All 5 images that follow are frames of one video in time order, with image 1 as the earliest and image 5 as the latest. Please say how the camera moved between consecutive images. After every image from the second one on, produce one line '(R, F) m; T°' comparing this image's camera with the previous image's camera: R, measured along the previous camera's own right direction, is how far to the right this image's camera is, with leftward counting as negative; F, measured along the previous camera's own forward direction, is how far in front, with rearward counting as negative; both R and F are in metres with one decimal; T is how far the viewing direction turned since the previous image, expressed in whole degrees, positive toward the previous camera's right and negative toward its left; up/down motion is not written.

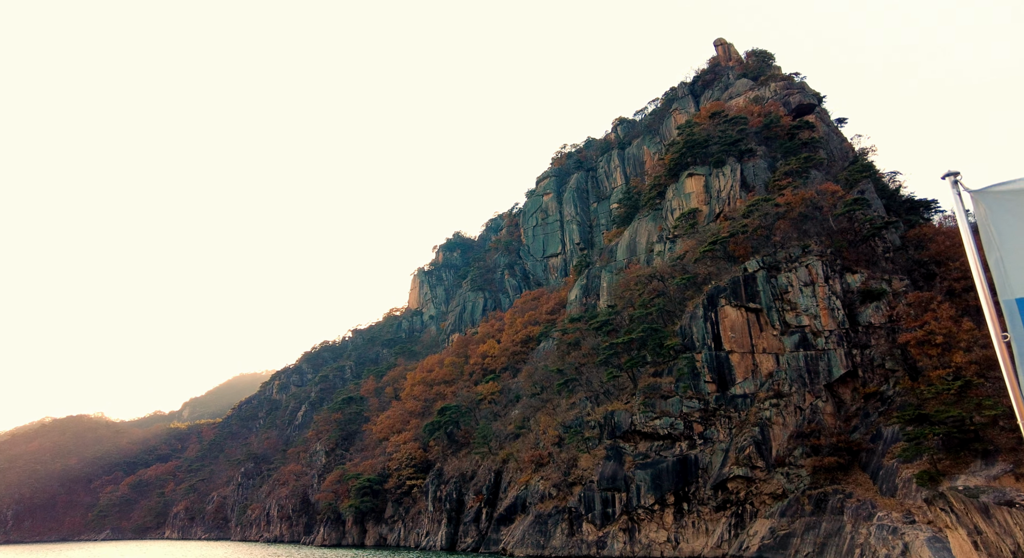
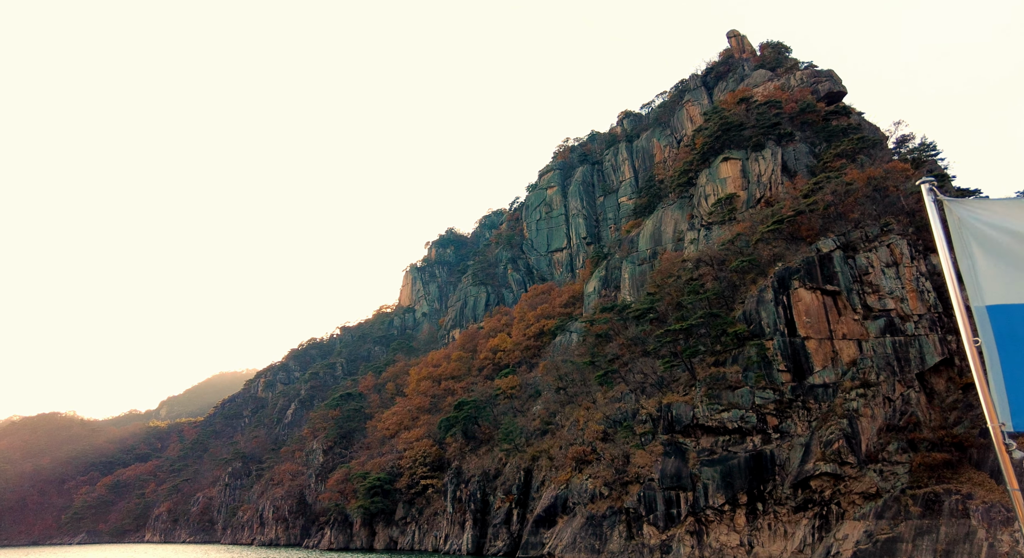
(-3.8, +3.6) m; +2°
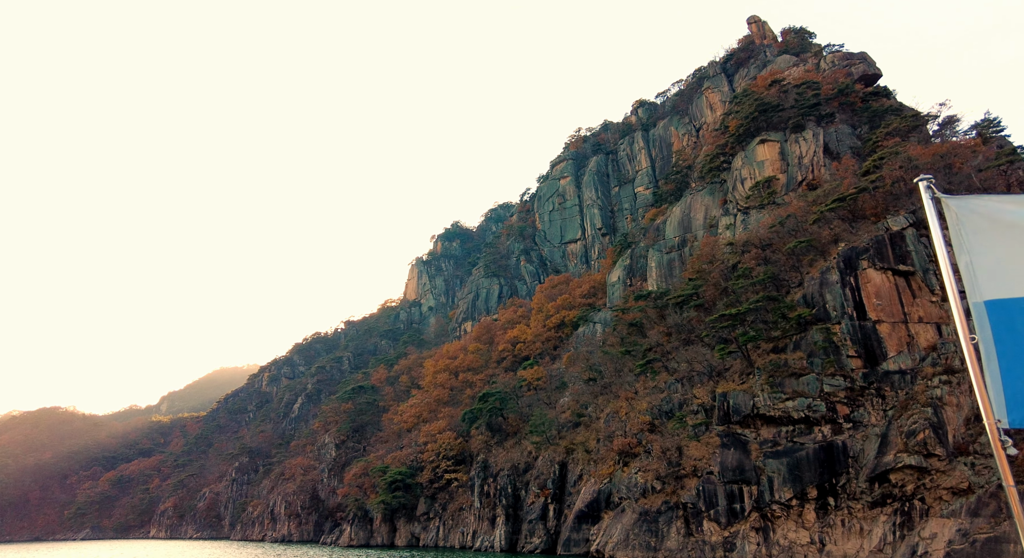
(-2.4, +2.2) m; 0°
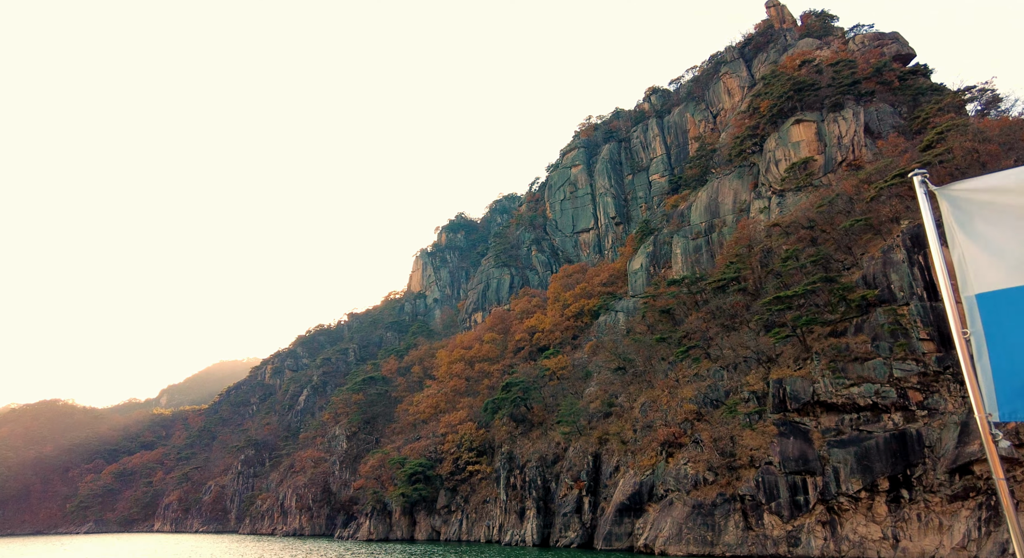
(-2.2, +2.0) m; 0°
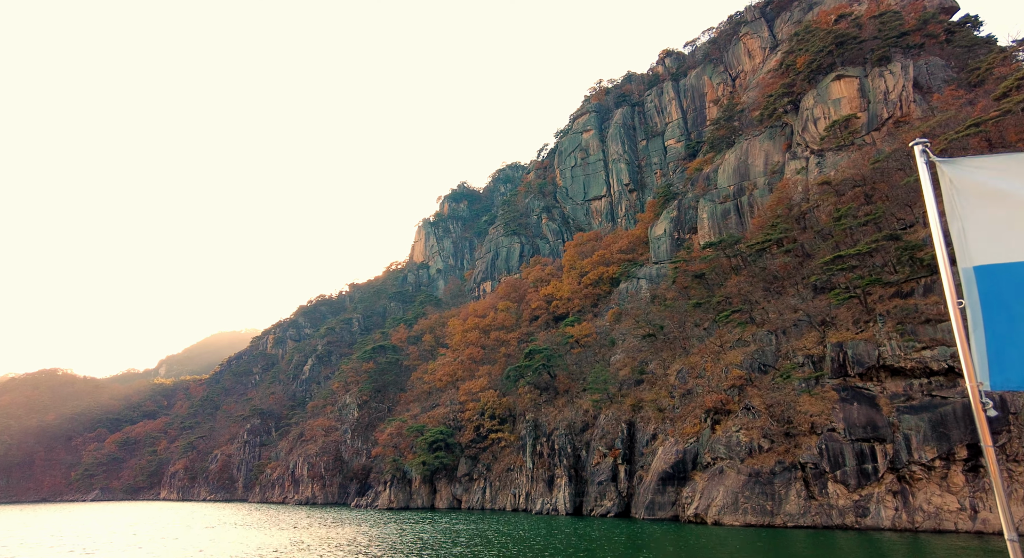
(-2.2, +2.1) m; 0°
